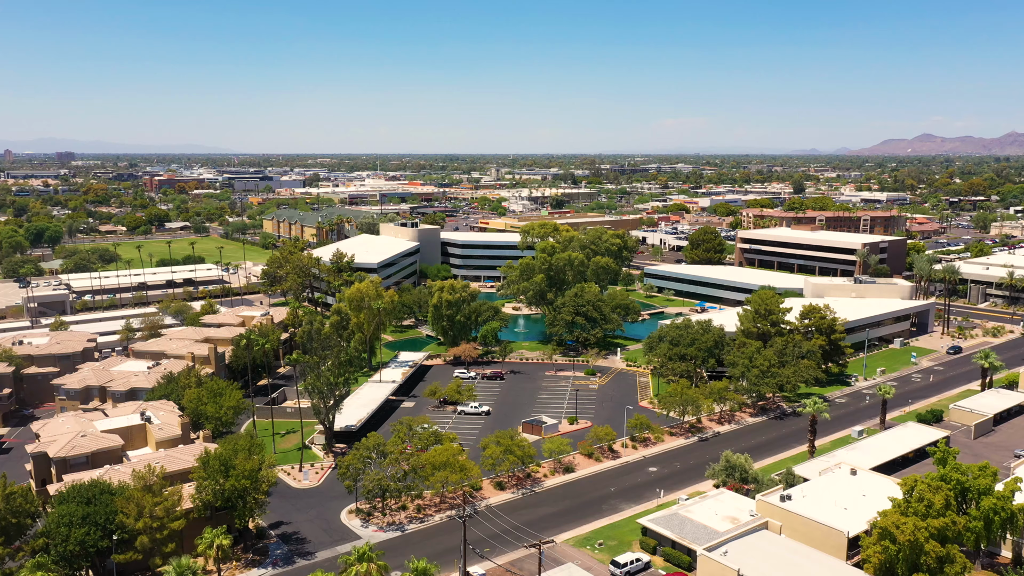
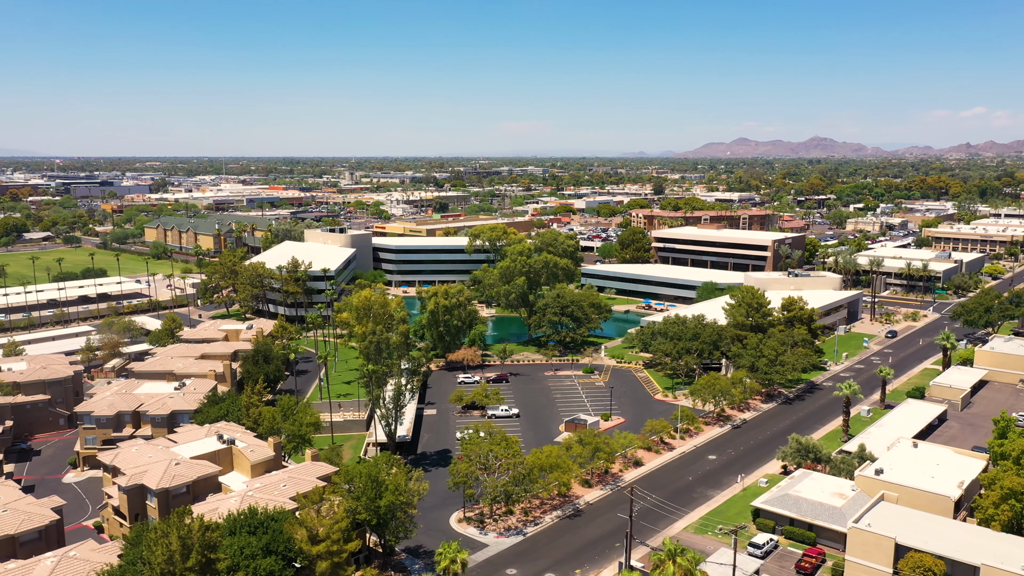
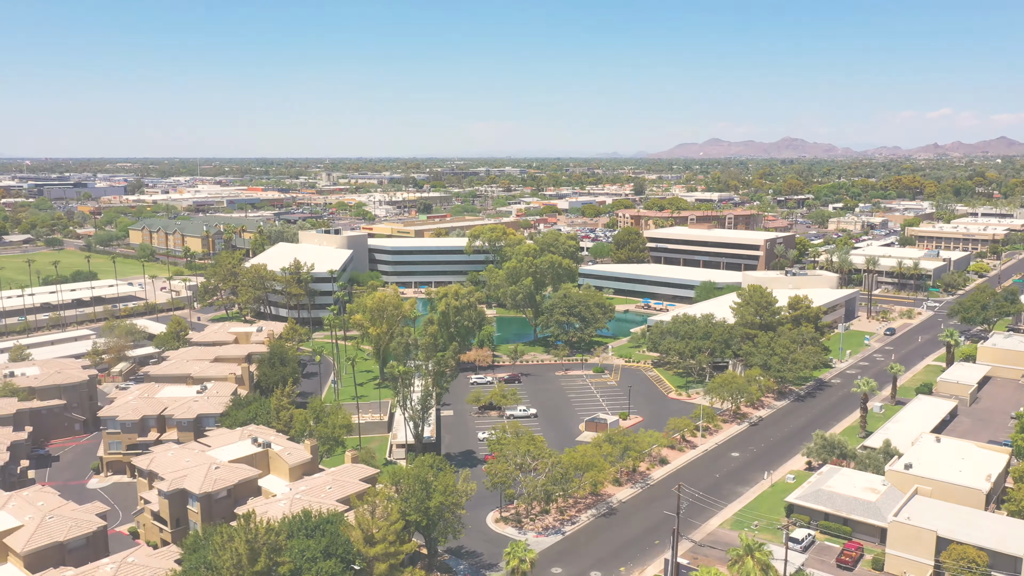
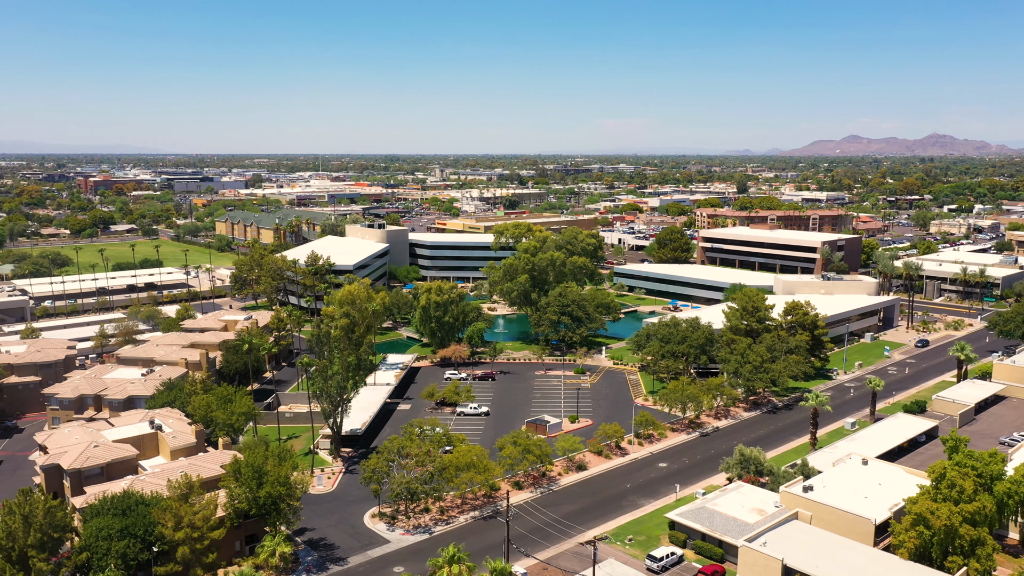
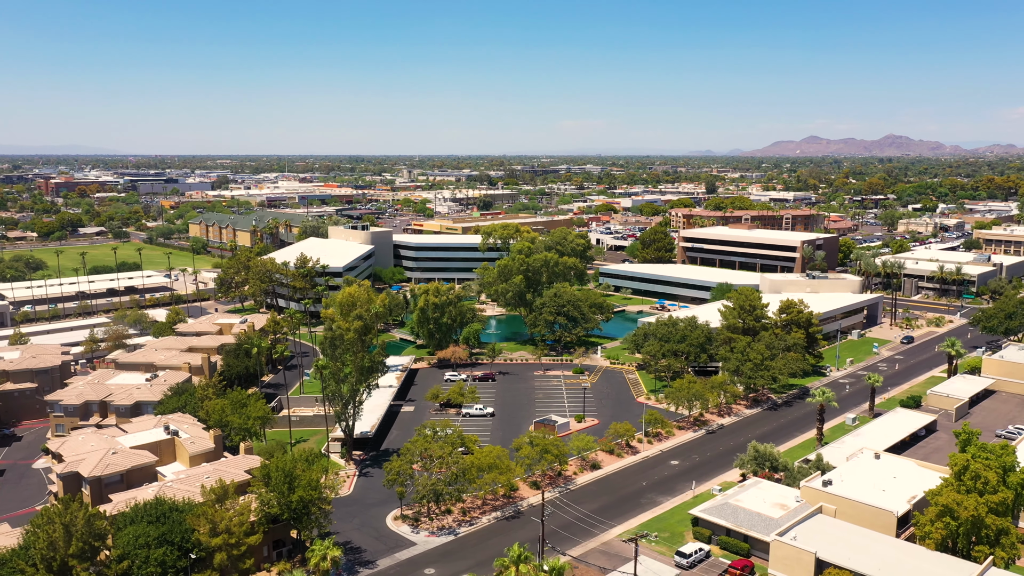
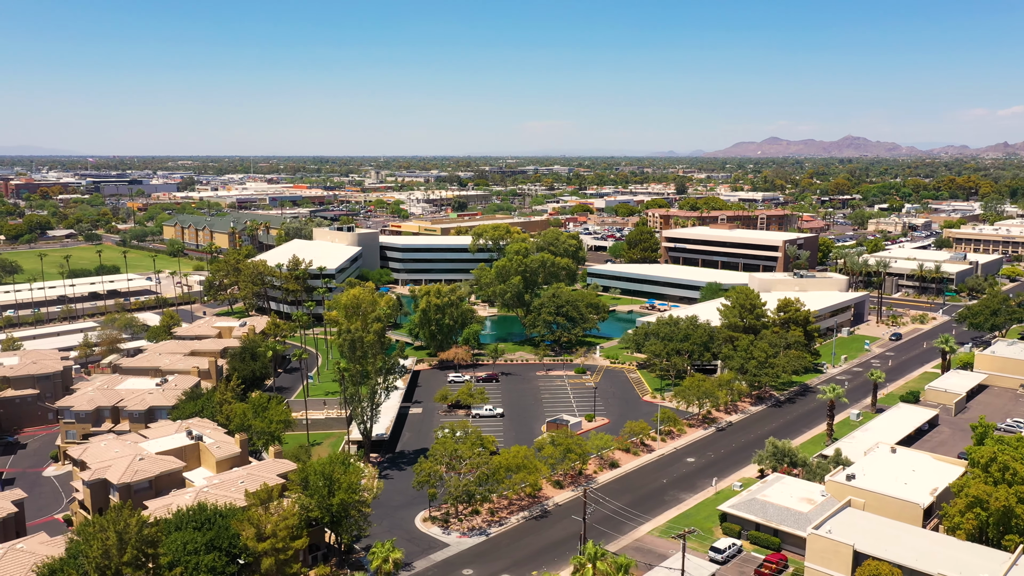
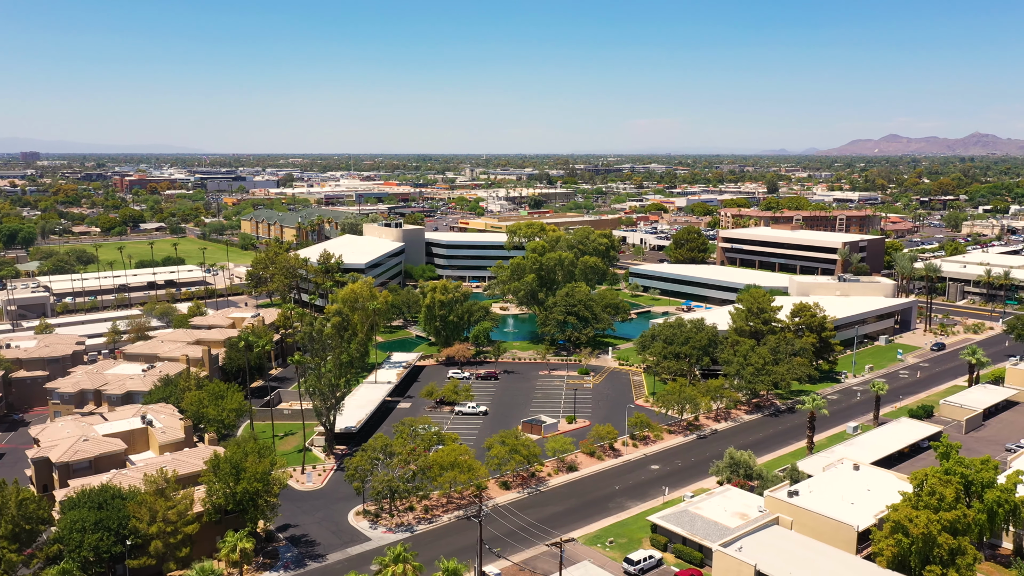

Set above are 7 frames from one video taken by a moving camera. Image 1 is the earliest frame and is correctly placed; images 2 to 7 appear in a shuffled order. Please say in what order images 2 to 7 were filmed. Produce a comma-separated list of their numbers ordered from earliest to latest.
7, 4, 5, 6, 2, 3
